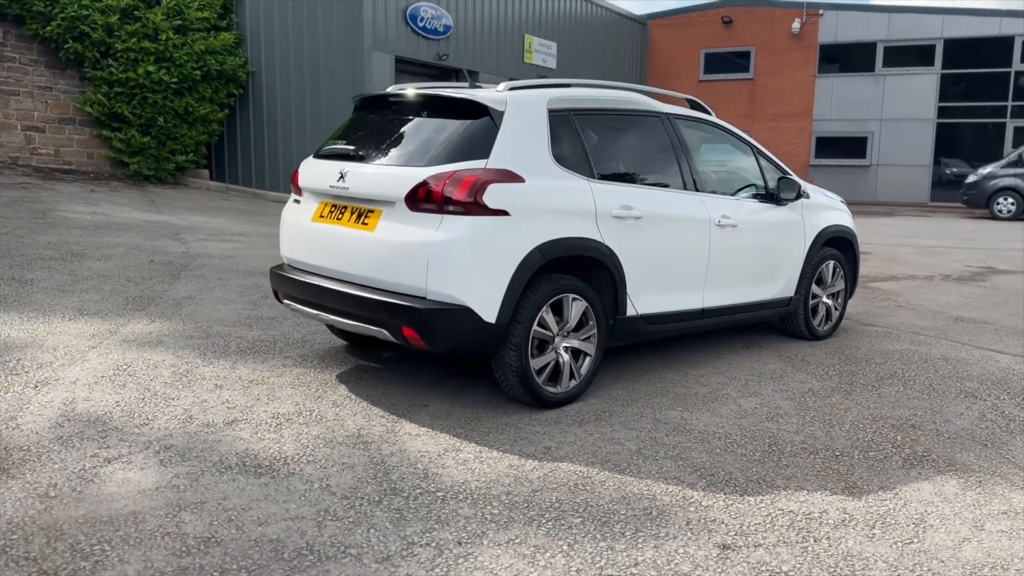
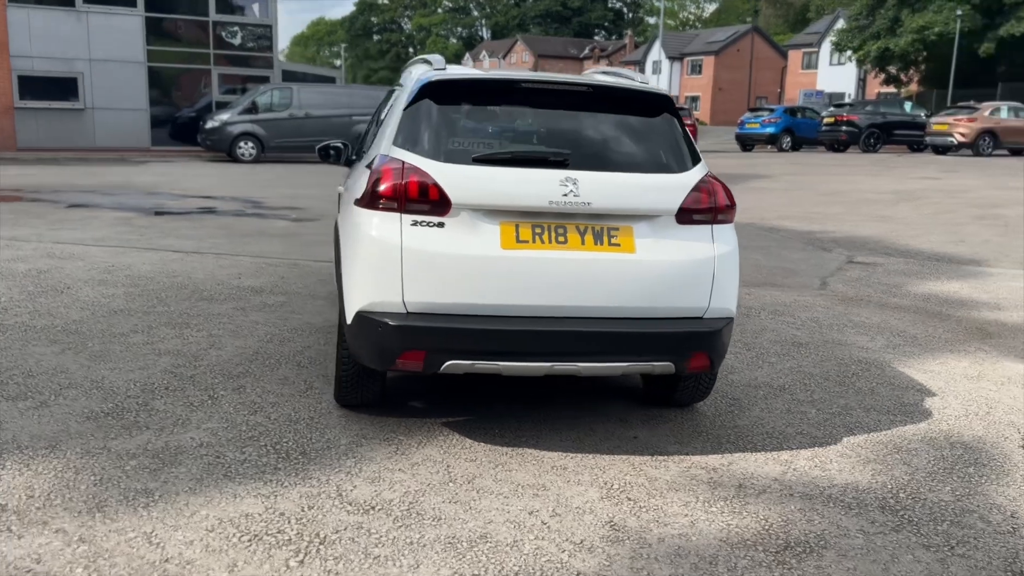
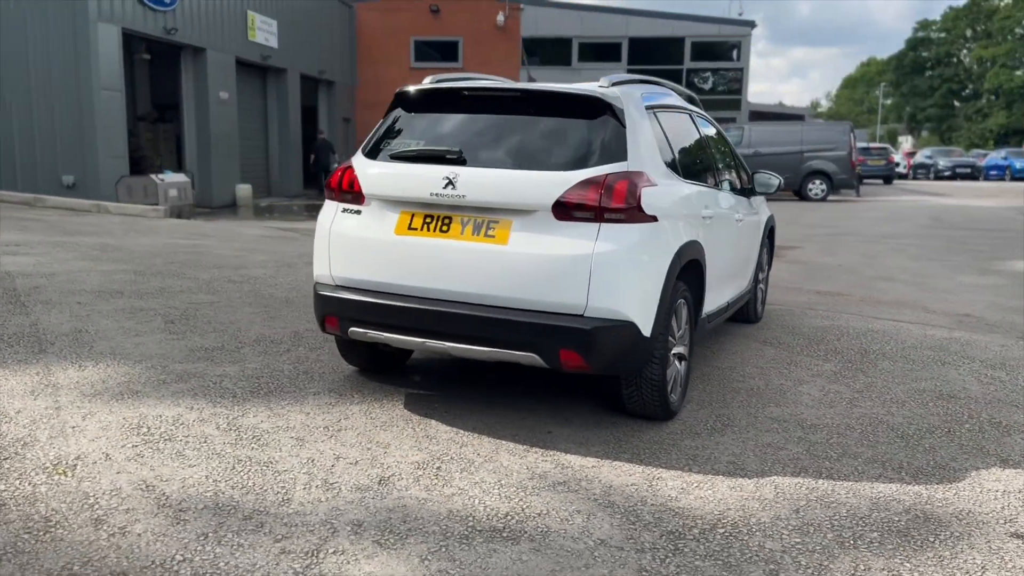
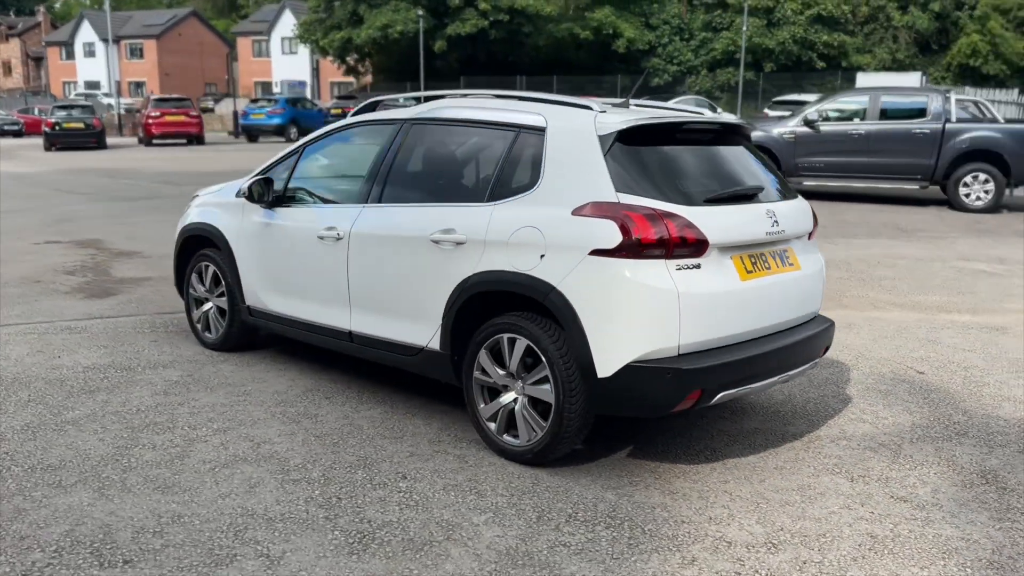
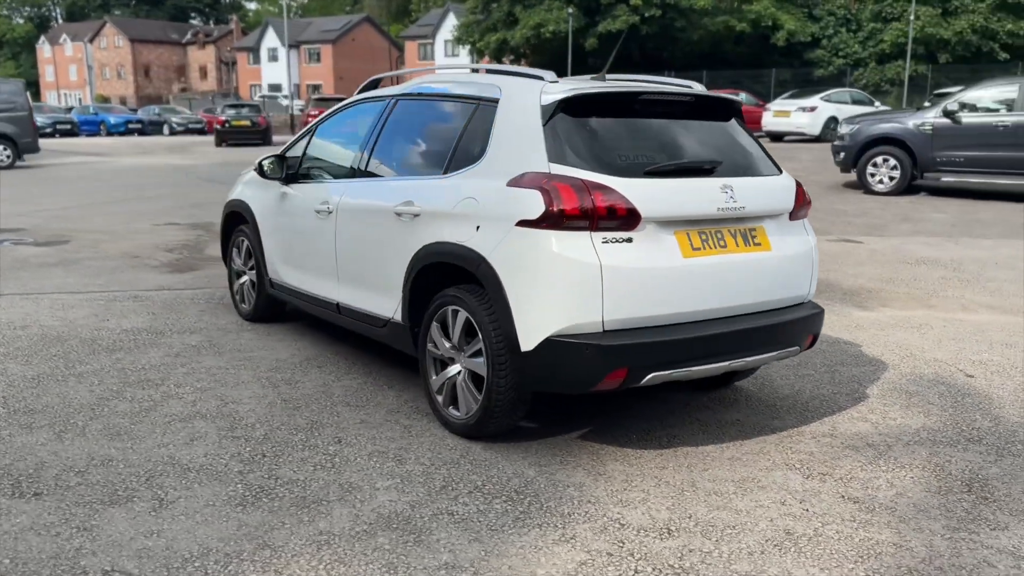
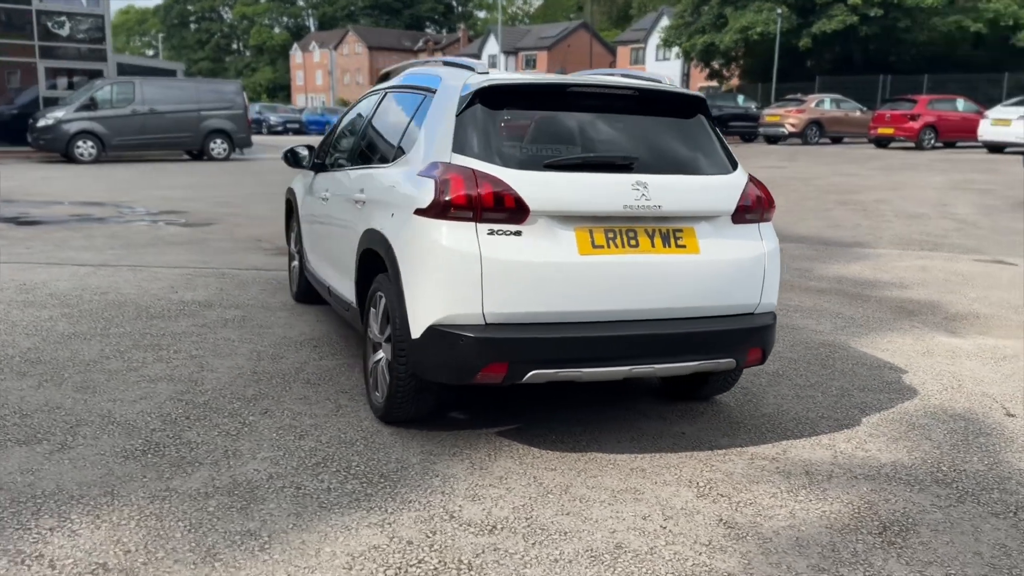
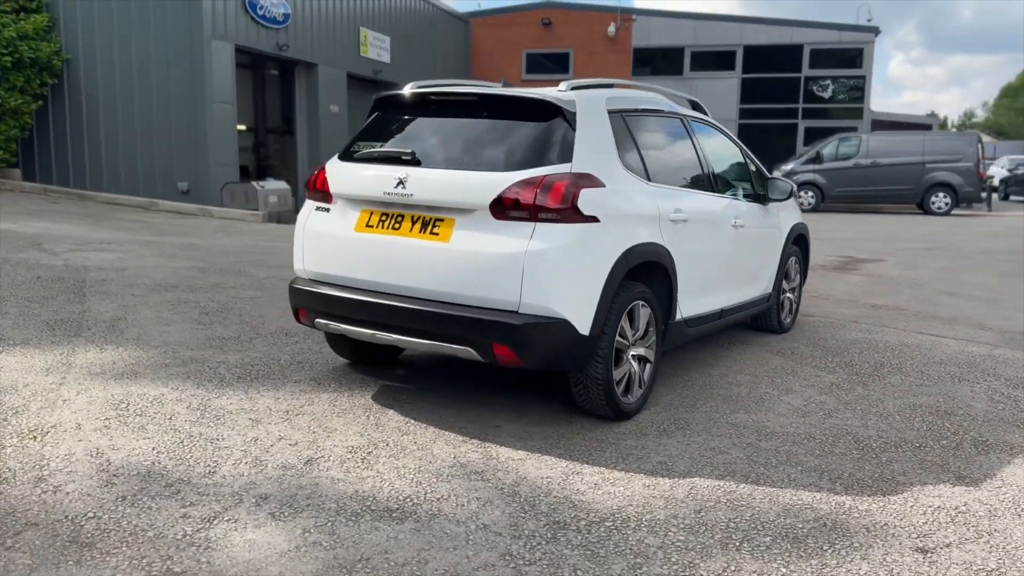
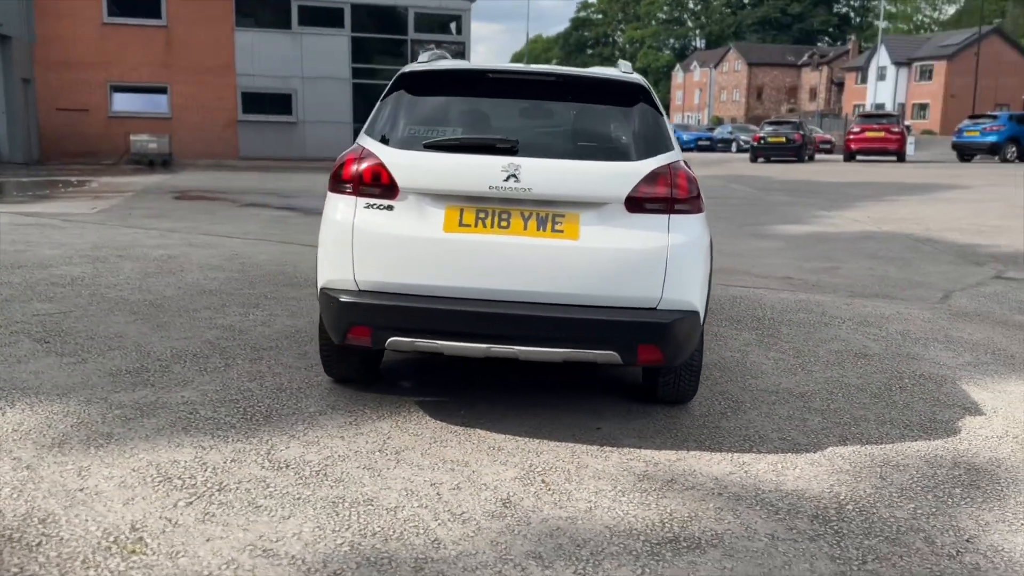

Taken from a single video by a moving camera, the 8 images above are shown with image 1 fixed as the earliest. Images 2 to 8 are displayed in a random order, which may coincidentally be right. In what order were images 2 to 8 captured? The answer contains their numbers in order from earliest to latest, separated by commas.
7, 3, 8, 2, 6, 5, 4
